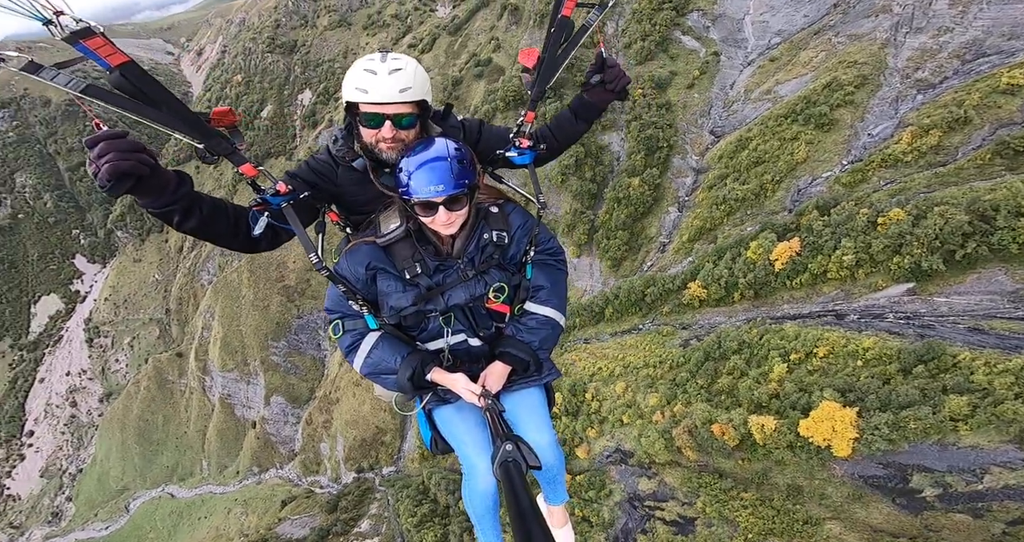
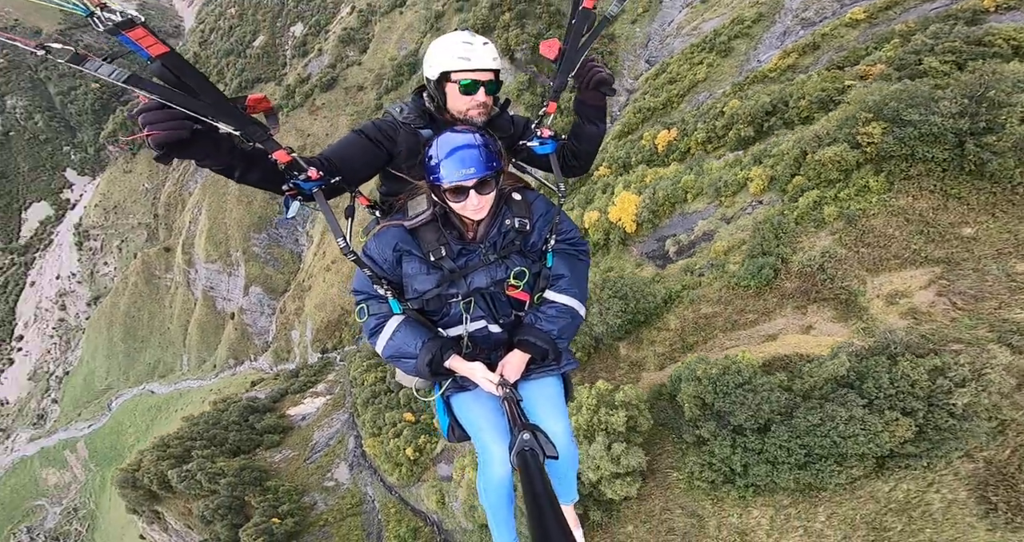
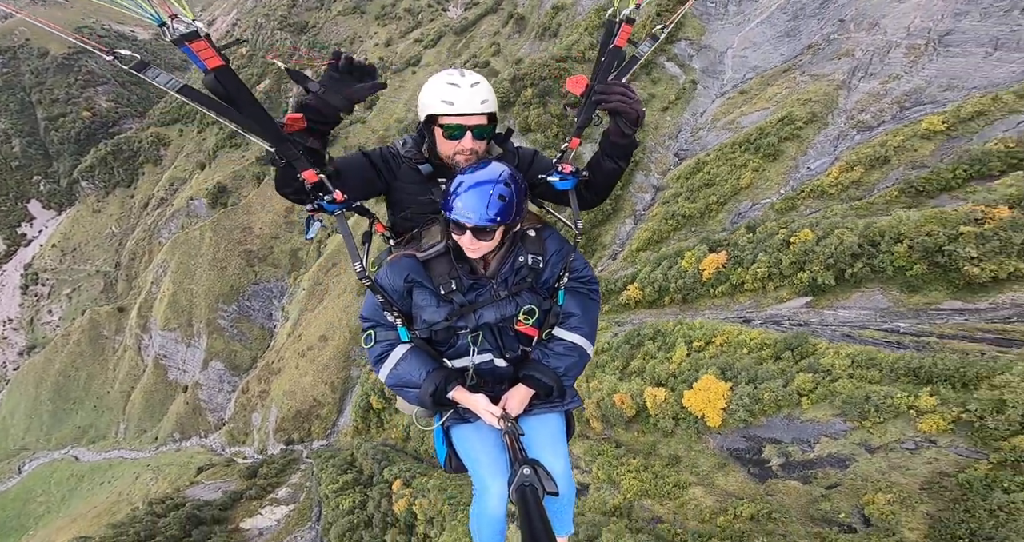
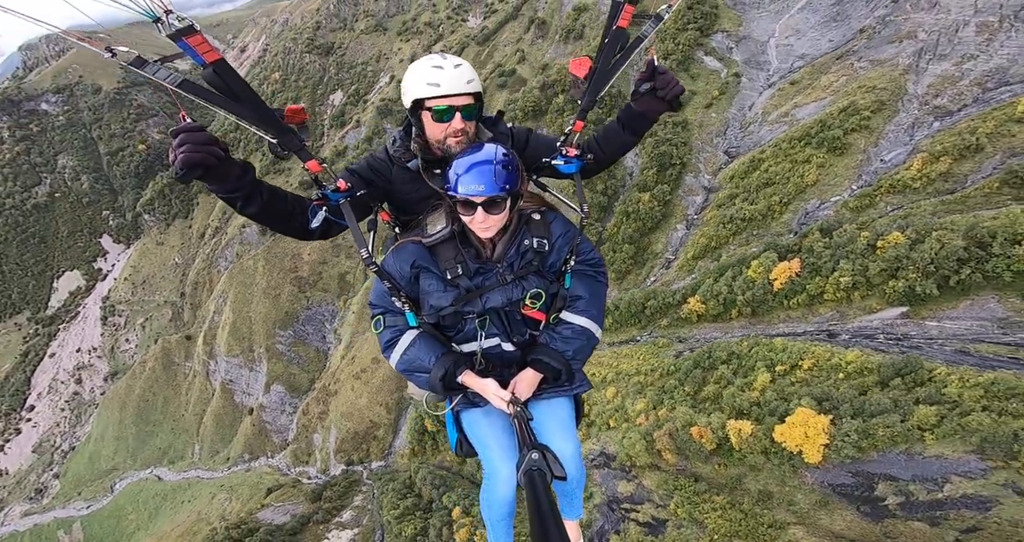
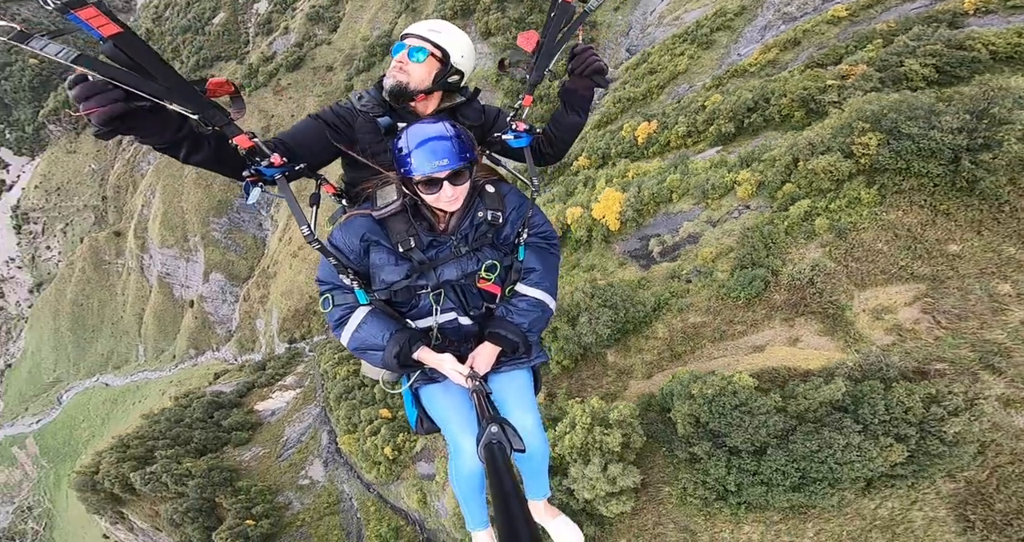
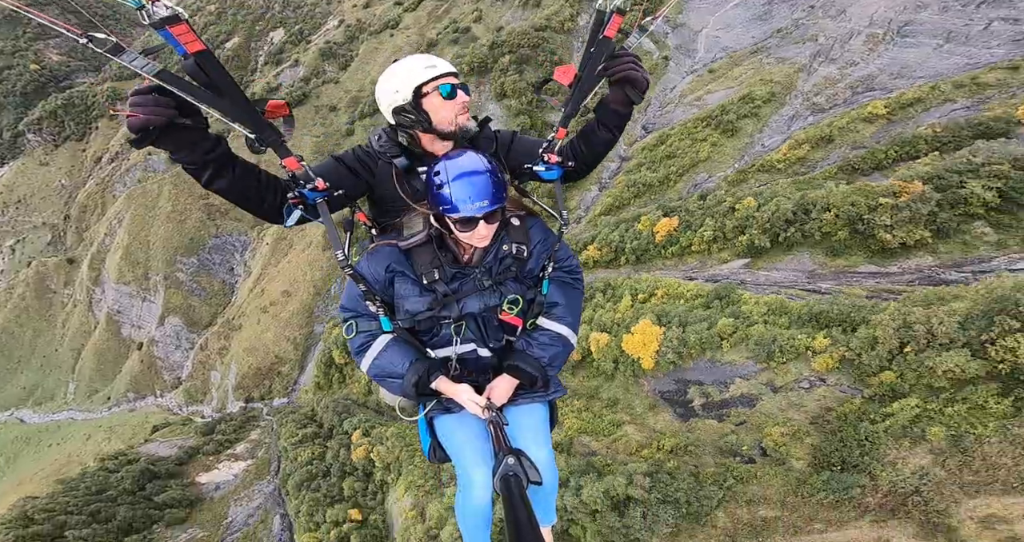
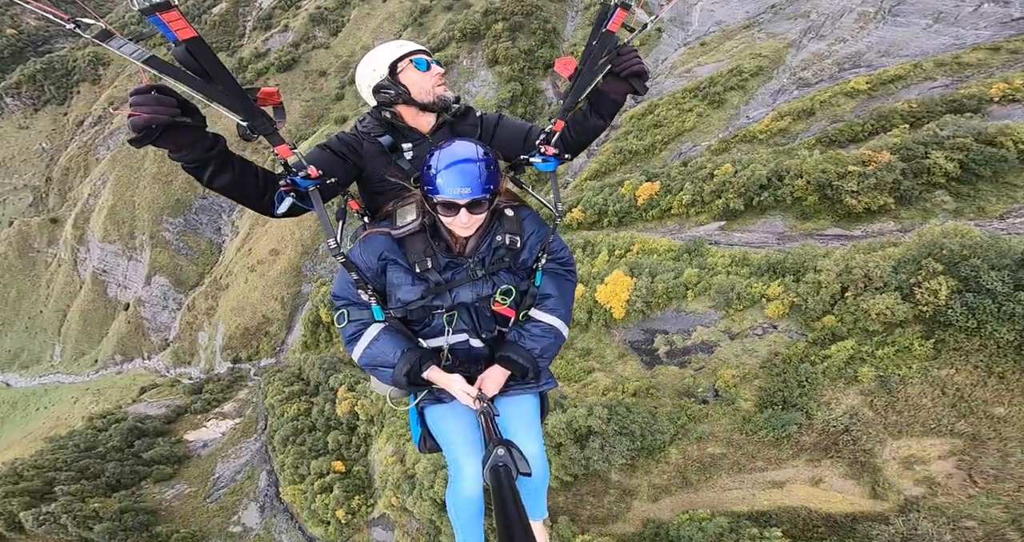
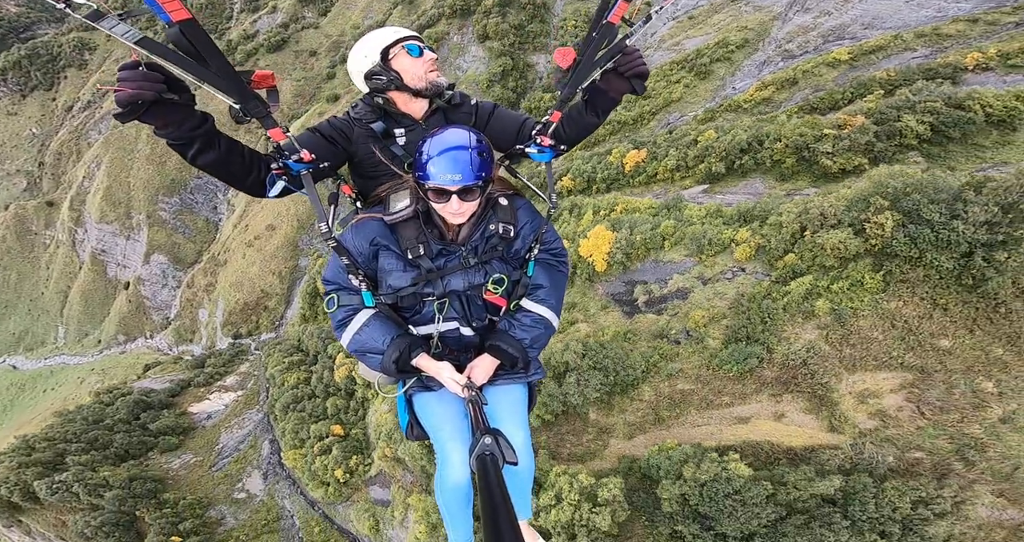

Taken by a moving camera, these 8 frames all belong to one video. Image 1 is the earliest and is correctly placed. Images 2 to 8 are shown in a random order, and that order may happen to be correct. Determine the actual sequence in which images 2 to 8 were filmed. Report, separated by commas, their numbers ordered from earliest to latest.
4, 3, 6, 7, 8, 5, 2
